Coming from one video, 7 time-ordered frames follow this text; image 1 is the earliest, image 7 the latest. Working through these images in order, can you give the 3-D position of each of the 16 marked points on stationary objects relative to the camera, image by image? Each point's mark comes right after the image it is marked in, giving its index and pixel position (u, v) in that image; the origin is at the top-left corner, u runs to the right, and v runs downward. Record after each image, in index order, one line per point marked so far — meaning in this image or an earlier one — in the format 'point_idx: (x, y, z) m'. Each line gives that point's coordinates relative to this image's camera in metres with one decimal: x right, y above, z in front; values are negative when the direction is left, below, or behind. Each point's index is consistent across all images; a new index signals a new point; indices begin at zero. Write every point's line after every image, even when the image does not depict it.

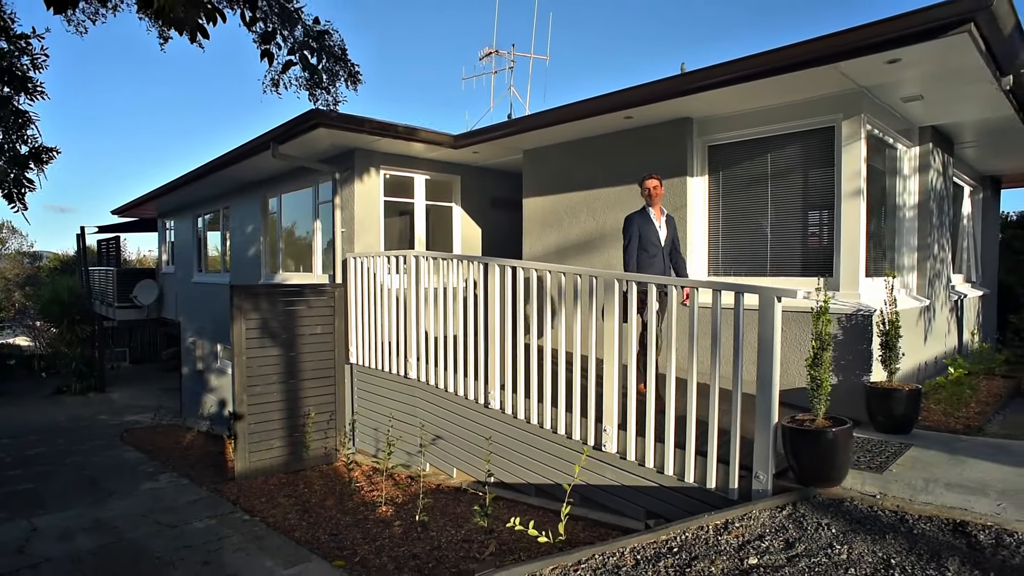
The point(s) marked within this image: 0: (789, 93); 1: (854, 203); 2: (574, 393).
0: (+2.3, +1.6, +5.3) m
1: (+2.8, +0.7, +5.2) m
2: (+0.5, -0.8, +4.7) m
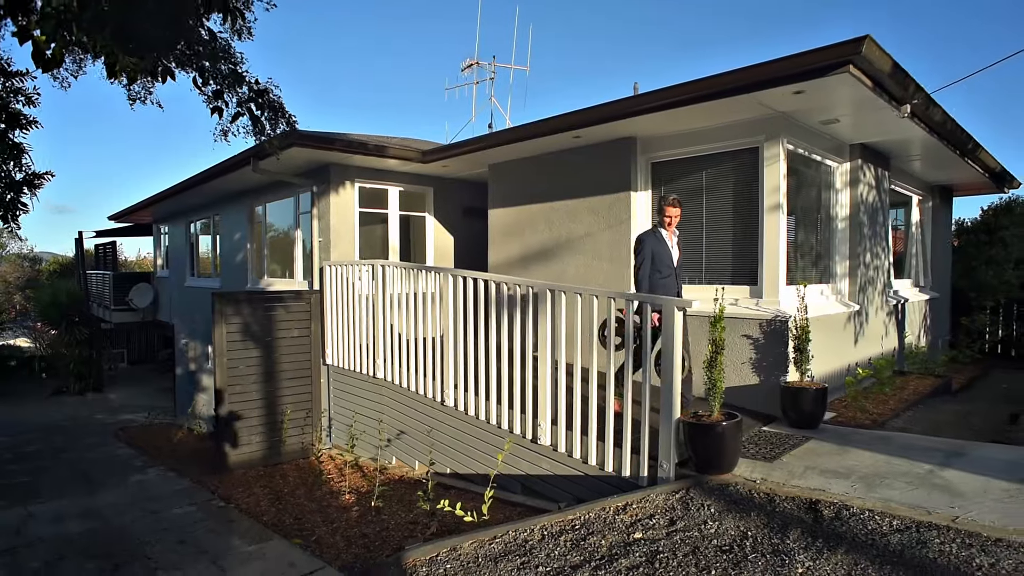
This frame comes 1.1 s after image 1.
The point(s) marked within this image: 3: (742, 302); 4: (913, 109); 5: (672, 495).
0: (+1.9, +1.6, +5.8) m
1: (+2.3, +0.6, +5.7) m
2: (0.0, -0.8, +5.2) m
3: (+2.1, -0.1, +5.8) m
4: (+3.5, +1.6, +5.5) m
5: (+1.0, -1.3, +3.9) m
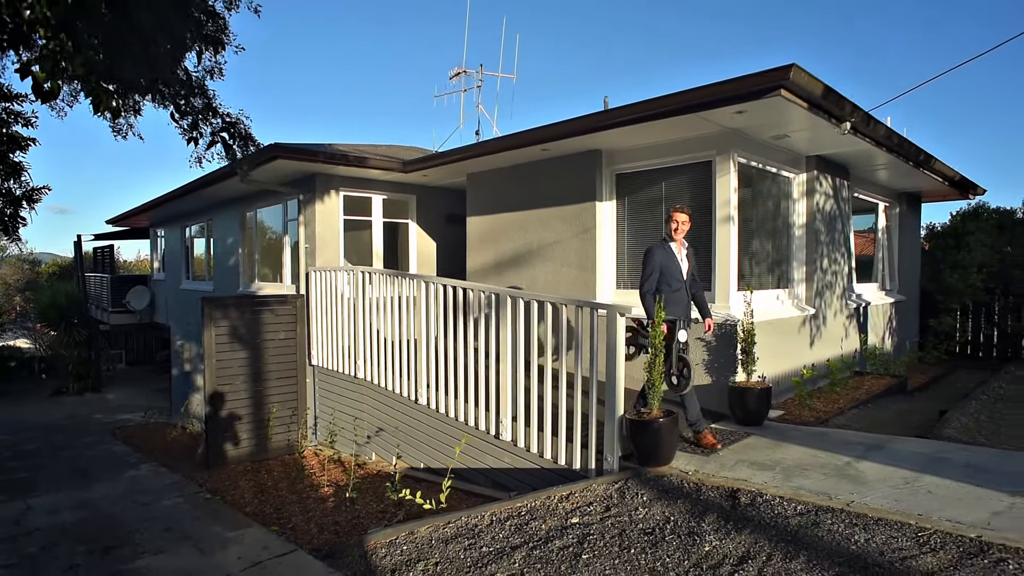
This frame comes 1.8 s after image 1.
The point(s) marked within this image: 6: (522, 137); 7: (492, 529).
0: (+1.6, +1.5, +6.2) m
1: (+2.0, +0.6, +6.1) m
2: (-0.3, -0.9, +5.6) m
3: (+1.8, -0.2, +6.2) m
4: (+3.2, +1.5, +5.9) m
5: (+0.7, -1.3, +4.2) m
6: (+0.1, +1.7, +7.0) m
7: (-0.1, -1.5, +3.9) m
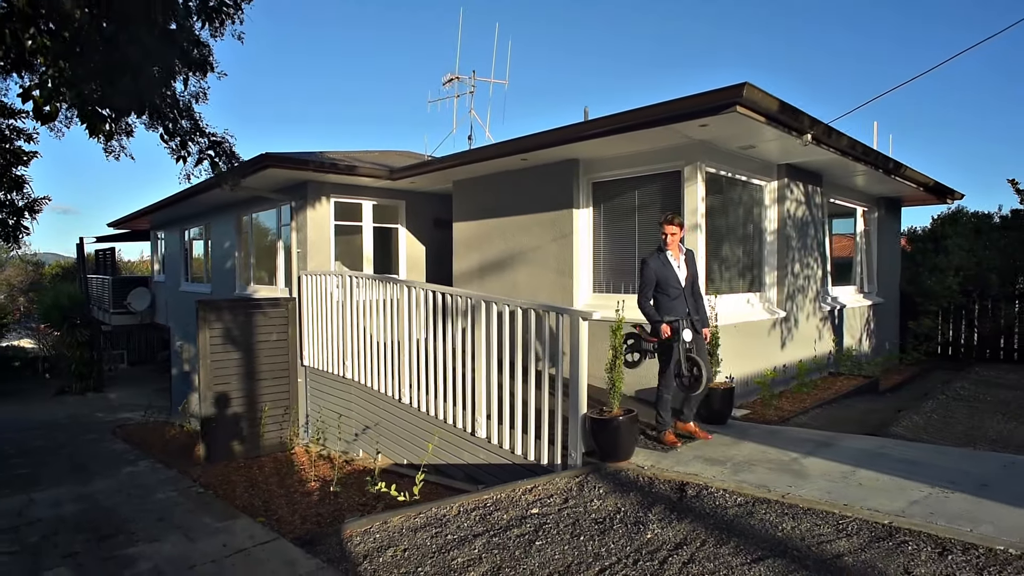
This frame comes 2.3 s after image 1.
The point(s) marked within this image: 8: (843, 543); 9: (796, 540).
0: (+1.3, +1.5, +6.5) m
1: (+1.8, +0.5, +6.4) m
2: (-0.5, -0.9, +5.9) m
3: (+1.6, -0.2, +6.5) m
4: (+3.0, +1.5, +6.2) m
5: (+0.4, -1.4, +4.5) m
6: (-0.1, +1.6, +7.3) m
7: (-0.4, -1.5, +4.2) m
8: (+1.7, -1.3, +3.2) m
9: (+1.5, -1.3, +3.3) m
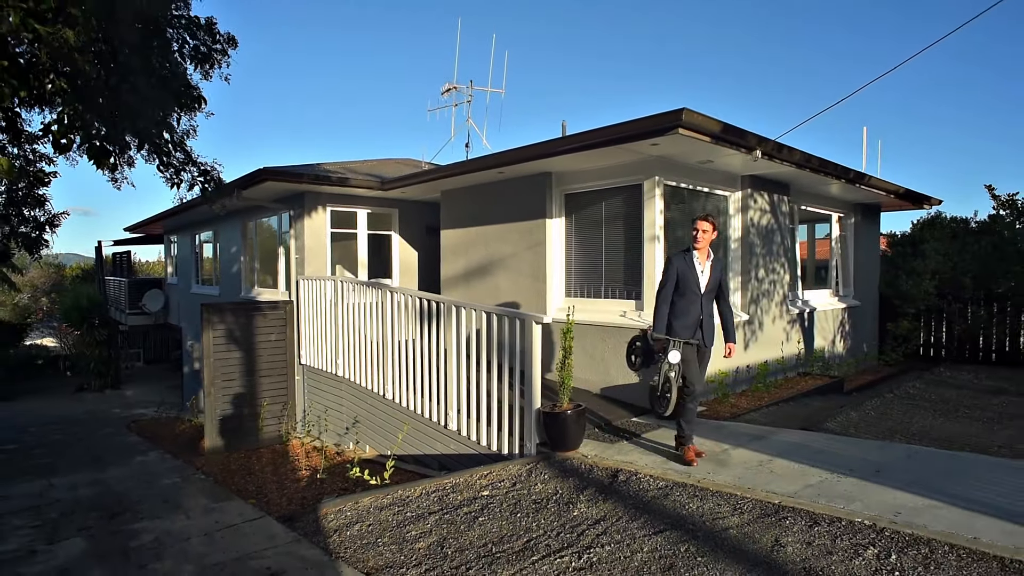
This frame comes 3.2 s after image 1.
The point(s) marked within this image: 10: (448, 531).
0: (+1.0, +1.4, +7.0) m
1: (+1.5, +0.5, +6.9) m
2: (-0.8, -1.0, +6.4) m
3: (+1.3, -0.3, +7.0) m
4: (+2.7, +1.4, +6.7) m
5: (+0.1, -1.4, +5.1) m
6: (-0.4, +1.6, +7.9) m
7: (-0.7, -1.6, +4.8) m
8: (+1.3, -1.3, +3.7) m
9: (+1.1, -1.4, +3.8) m
10: (-0.4, -1.6, +4.1) m
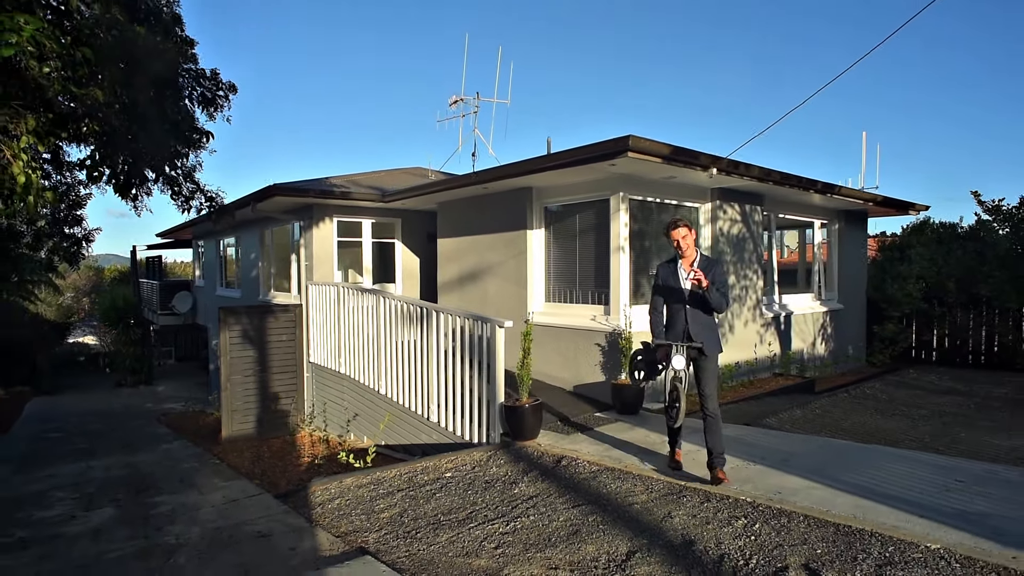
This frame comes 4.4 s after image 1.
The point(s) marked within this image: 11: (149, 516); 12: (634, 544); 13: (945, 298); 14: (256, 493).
0: (+0.8, +1.3, +7.7) m
1: (+1.3, +0.4, +7.5) m
2: (-1.1, -1.1, +7.2) m
3: (+1.0, -0.4, +7.7) m
4: (+2.4, +1.3, +7.3) m
5: (-0.2, -1.5, +5.8) m
6: (-0.6, +1.5, +8.6) m
7: (-1.0, -1.7, +5.5) m
8: (+0.9, -1.4, +4.4) m
9: (+0.7, -1.4, +4.5) m
10: (-0.8, -1.7, +4.9) m
11: (-3.1, -2.0, +5.5) m
12: (+0.7, -1.5, +3.7) m
13: (+8.2, -0.2, +12.0) m
14: (-2.4, -1.9, +5.9) m
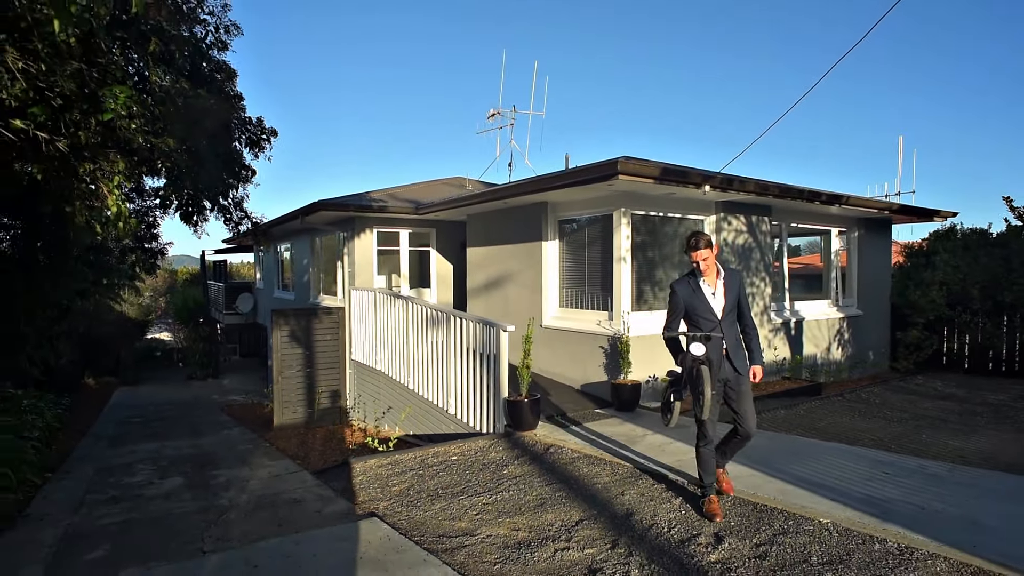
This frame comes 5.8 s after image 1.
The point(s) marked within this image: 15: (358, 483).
0: (+1.0, +1.2, +8.4) m
1: (+1.4, +0.3, +8.2) m
2: (-0.9, -1.2, +8.1) m
3: (+1.2, -0.5, +8.4) m
4: (+2.5, +1.2, +7.9) m
5: (-0.2, -1.6, +6.7) m
6: (-0.3, +1.4, +9.5) m
7: (-1.1, -1.8, +6.4) m
8: (+0.8, -1.5, +5.1) m
9: (+0.6, -1.5, +5.2) m
10: (-0.9, -1.8, +5.8) m
11: (-3.2, -2.1, +6.6) m
12: (+0.5, -1.6, +4.5) m
13: (+8.7, -0.3, +12.1) m
14: (-2.4, -2.0, +7.0) m
15: (-1.4, -1.8, +5.8) m
